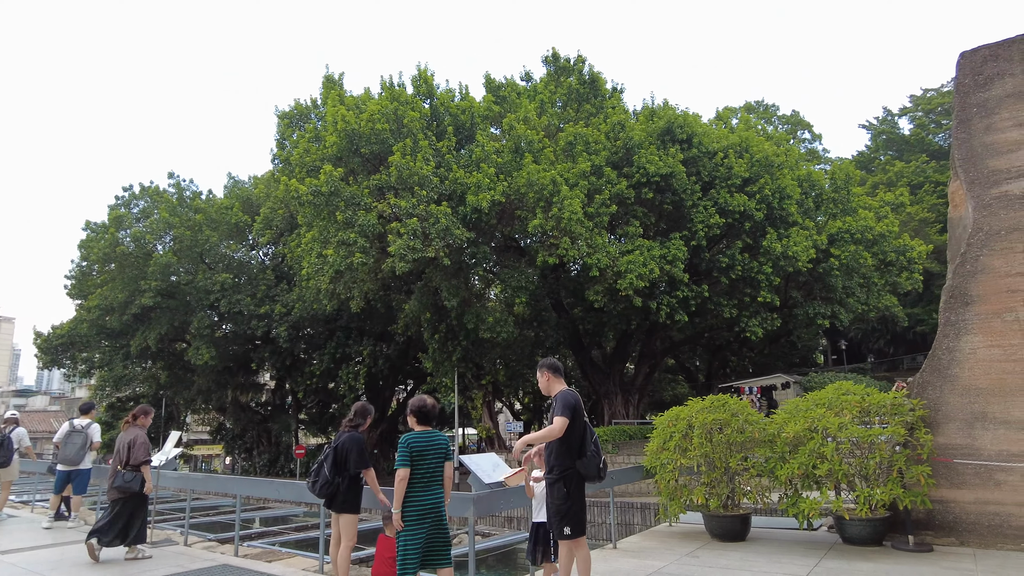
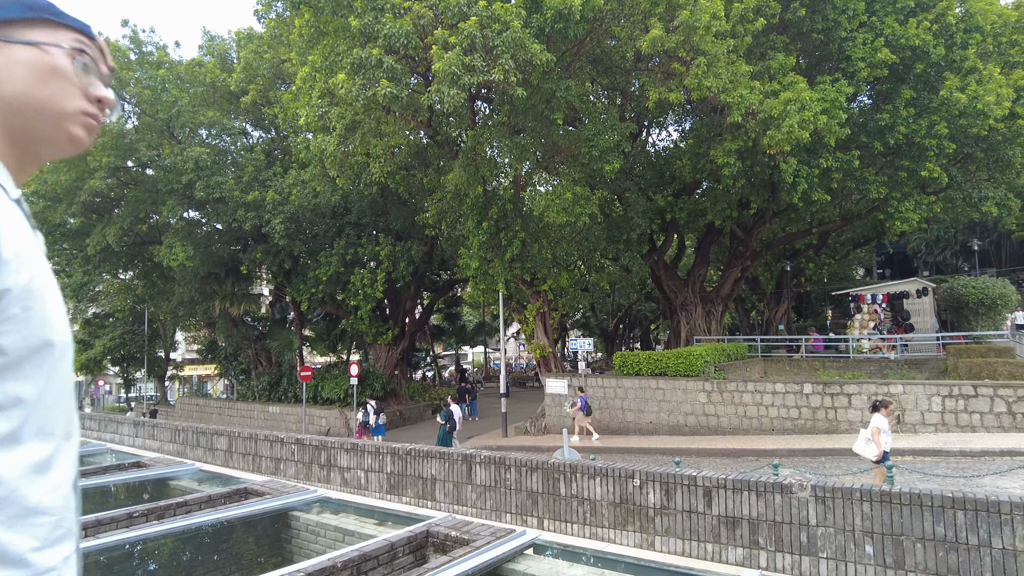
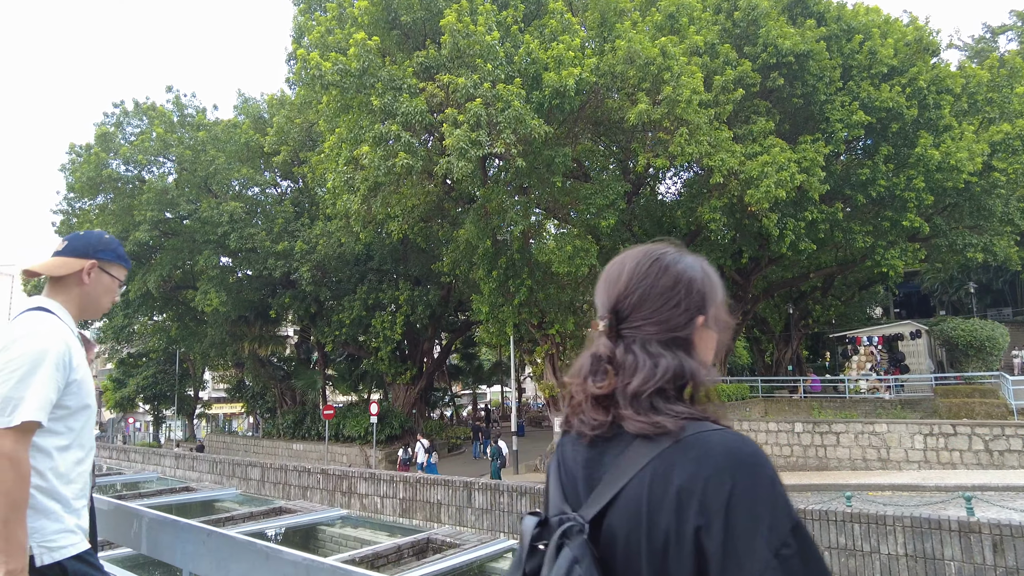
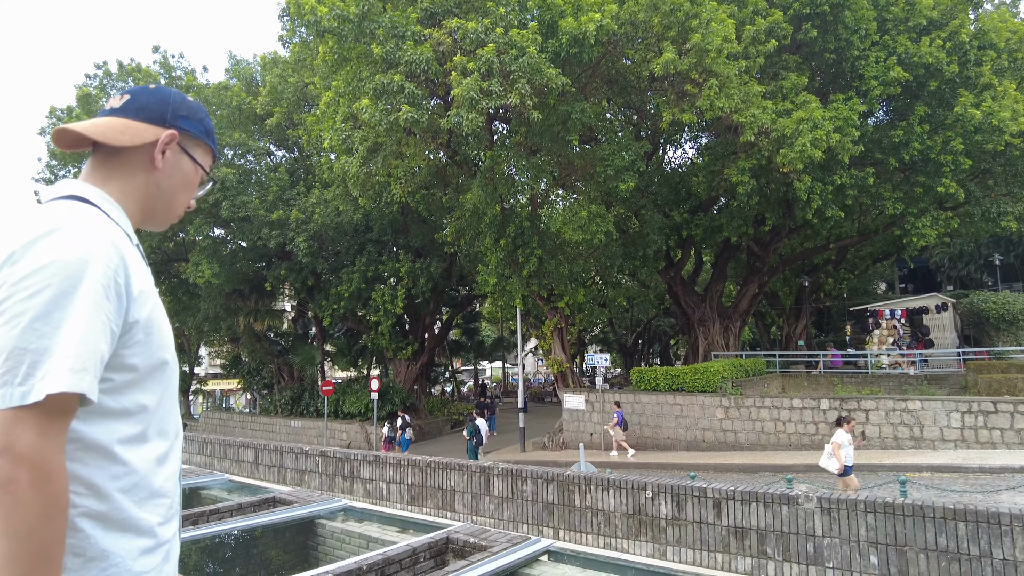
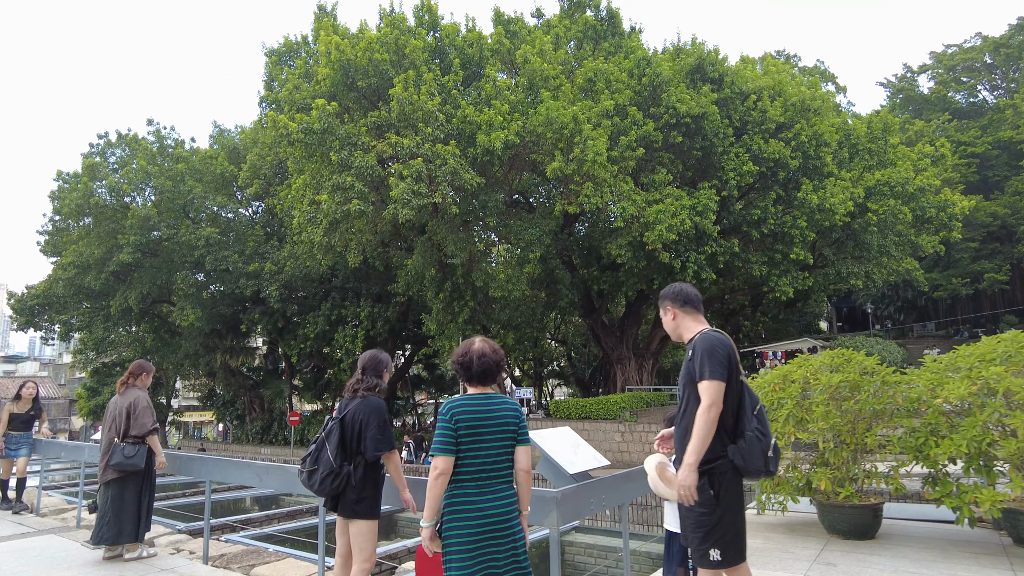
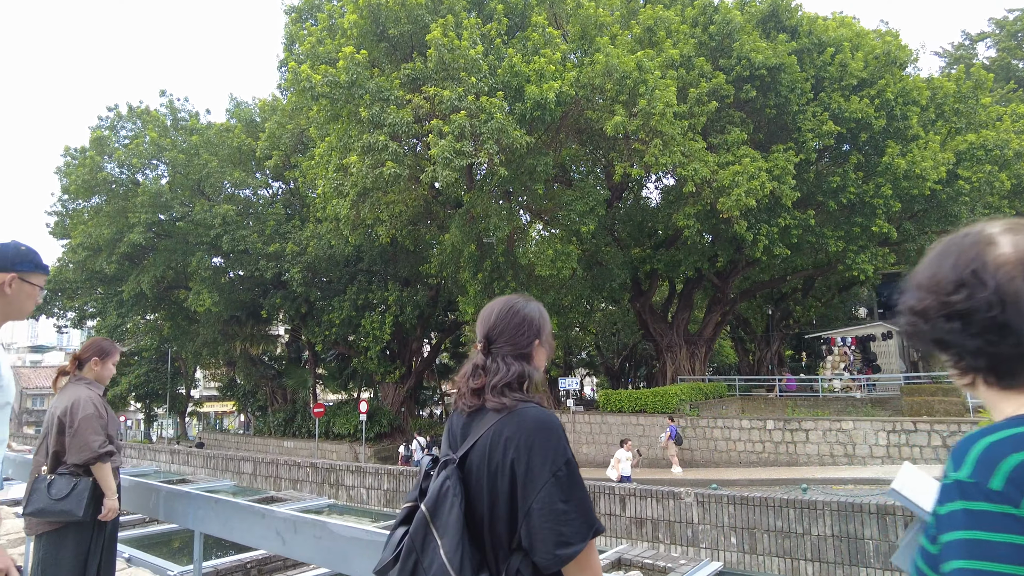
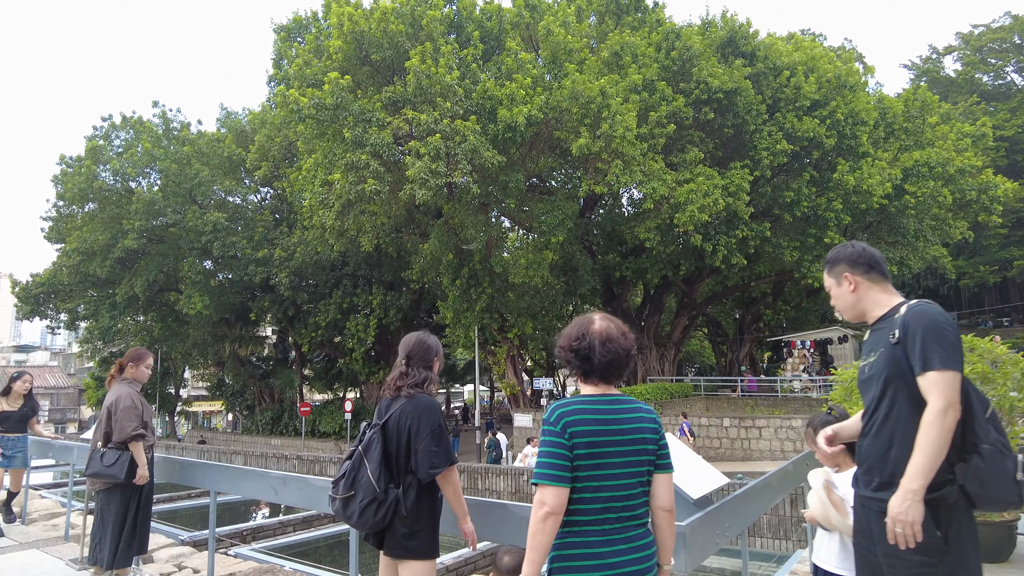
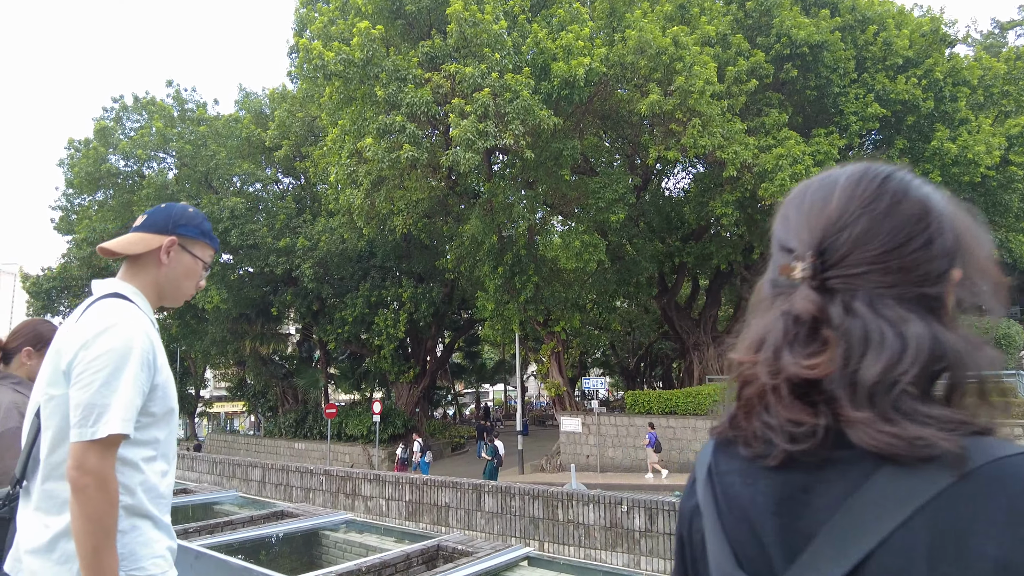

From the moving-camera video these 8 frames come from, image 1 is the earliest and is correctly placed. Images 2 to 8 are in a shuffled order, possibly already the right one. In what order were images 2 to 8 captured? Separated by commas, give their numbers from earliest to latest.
5, 7, 6, 3, 8, 4, 2
